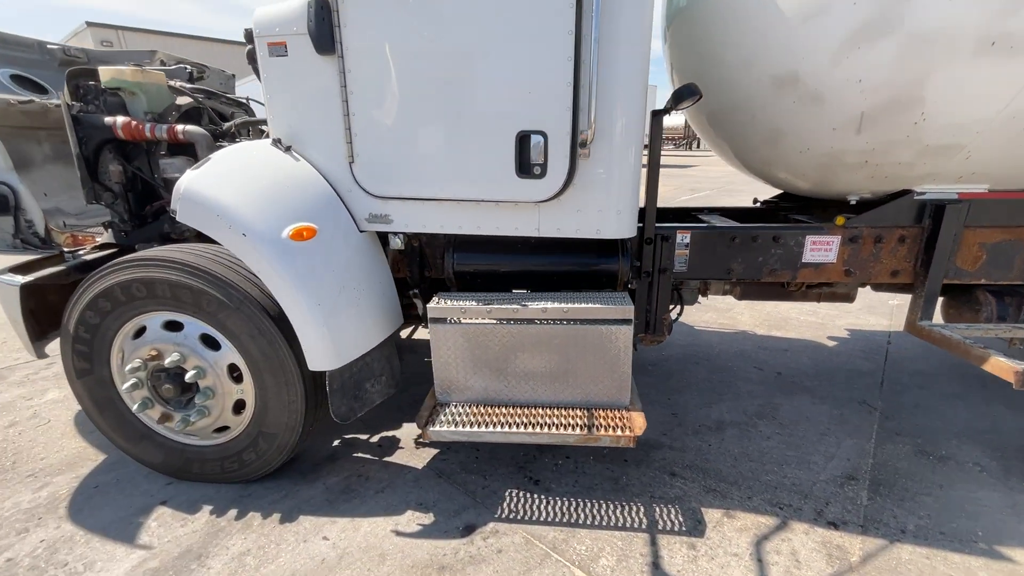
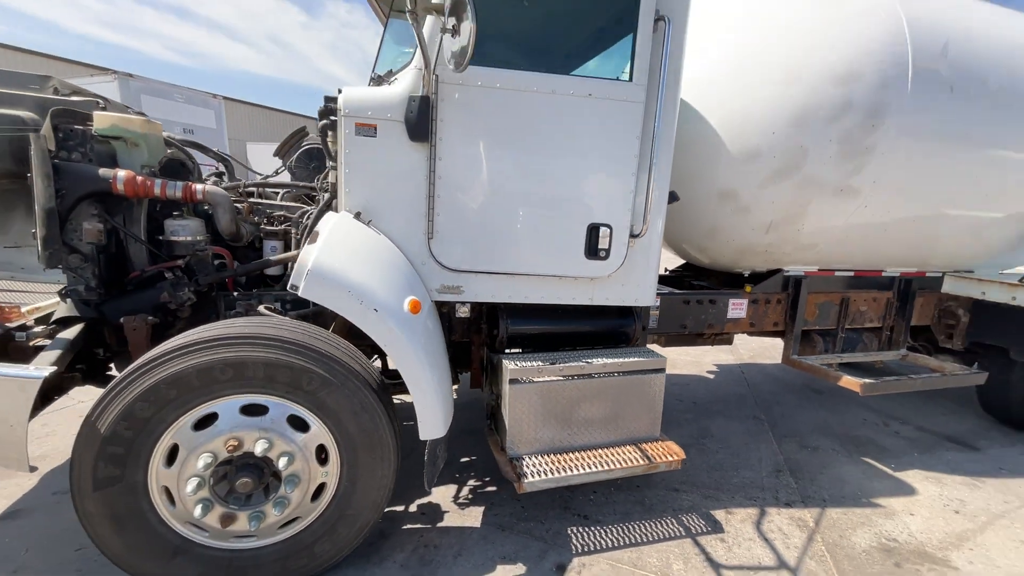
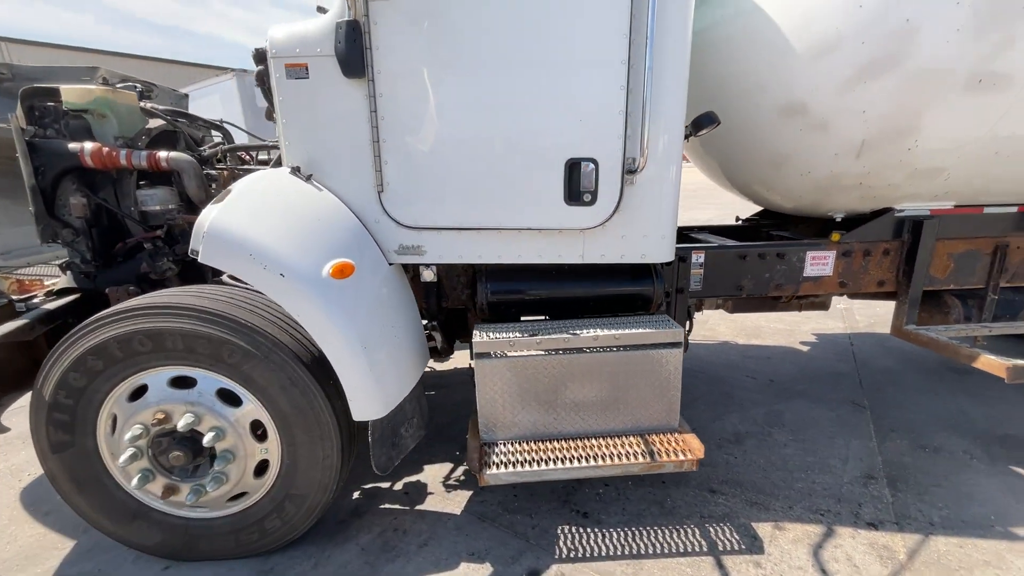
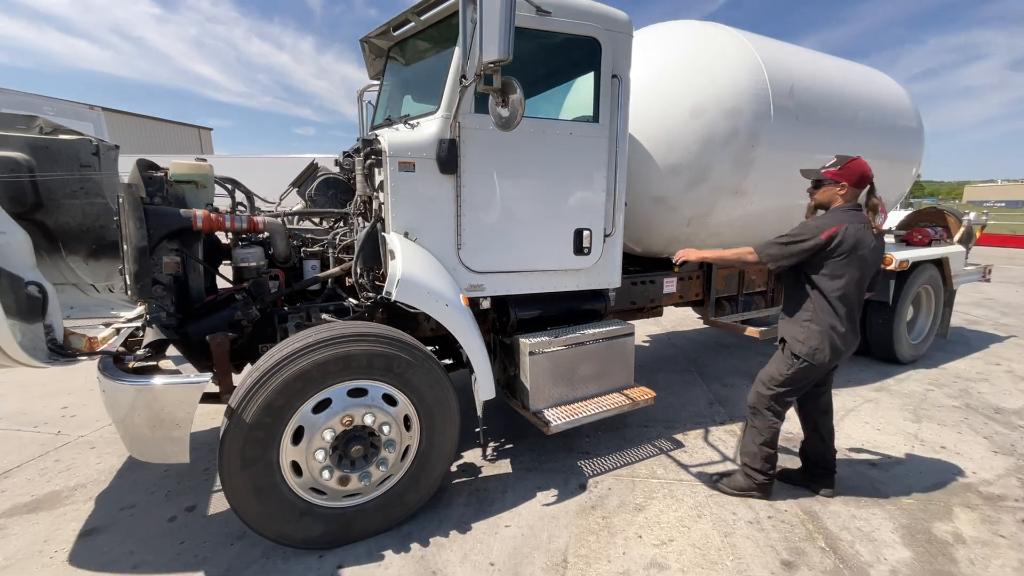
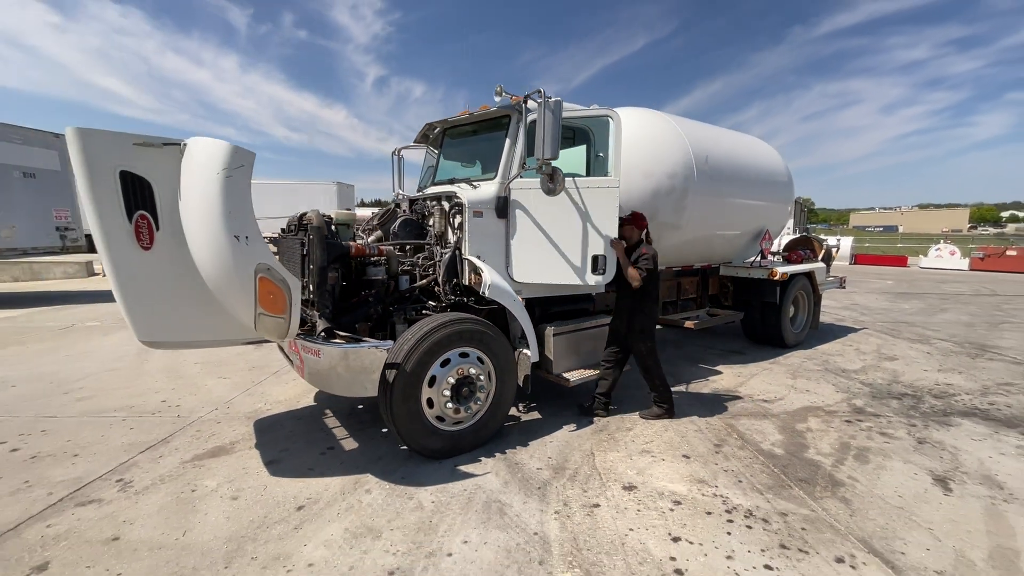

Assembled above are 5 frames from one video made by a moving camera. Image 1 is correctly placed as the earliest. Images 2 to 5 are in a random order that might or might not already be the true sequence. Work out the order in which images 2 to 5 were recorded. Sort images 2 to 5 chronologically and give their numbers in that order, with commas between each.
3, 2, 4, 5
